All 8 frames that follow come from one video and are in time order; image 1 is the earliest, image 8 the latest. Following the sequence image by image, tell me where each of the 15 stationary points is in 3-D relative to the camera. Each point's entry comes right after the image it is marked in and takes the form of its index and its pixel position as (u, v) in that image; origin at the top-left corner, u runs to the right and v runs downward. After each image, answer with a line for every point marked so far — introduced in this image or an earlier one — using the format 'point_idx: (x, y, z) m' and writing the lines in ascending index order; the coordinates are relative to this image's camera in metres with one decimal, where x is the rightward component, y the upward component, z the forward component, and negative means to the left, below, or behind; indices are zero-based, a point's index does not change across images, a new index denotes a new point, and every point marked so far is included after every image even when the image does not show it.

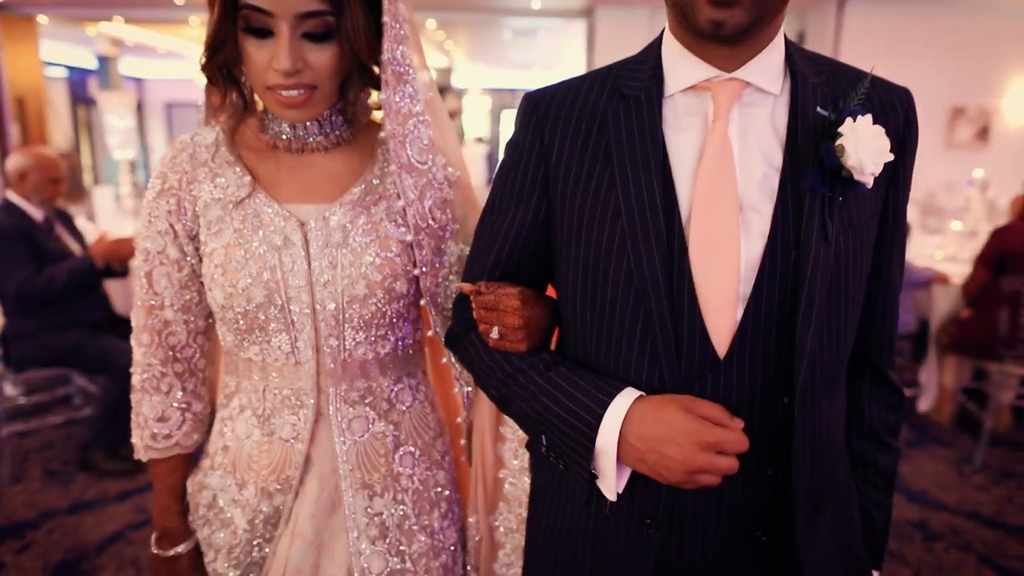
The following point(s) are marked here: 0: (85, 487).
0: (-2.0, -0.9, +3.3) m
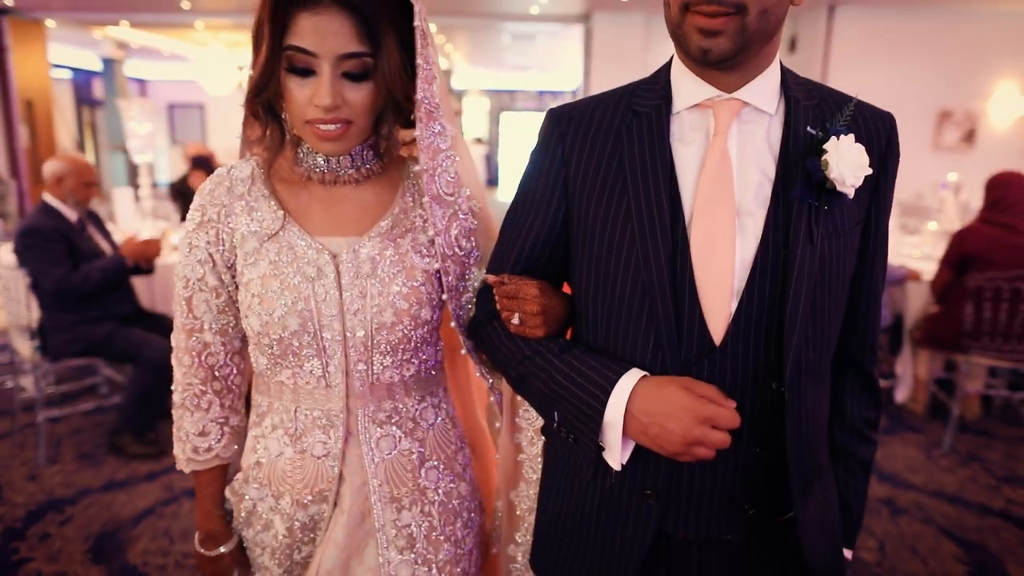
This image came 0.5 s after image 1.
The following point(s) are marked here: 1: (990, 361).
0: (-2.0, -0.9, +3.5) m
1: (+2.6, -0.4, +3.8) m
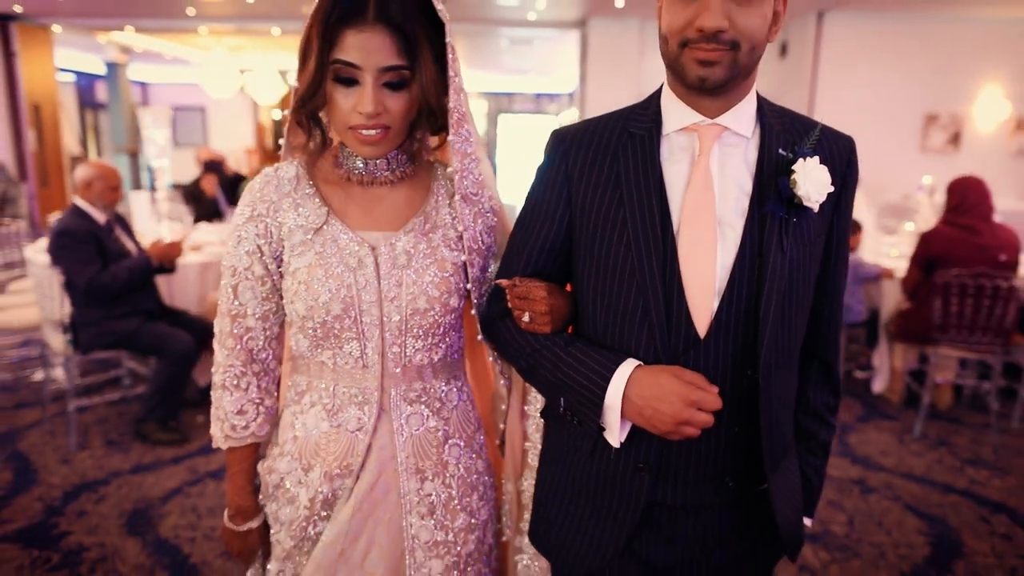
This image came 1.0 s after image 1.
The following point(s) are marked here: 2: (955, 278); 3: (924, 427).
0: (-2.0, -0.9, +3.8) m
1: (+2.6, -0.4, +4.1) m
2: (+2.5, +0.1, +4.0) m
3: (+2.5, -0.8, +4.3) m
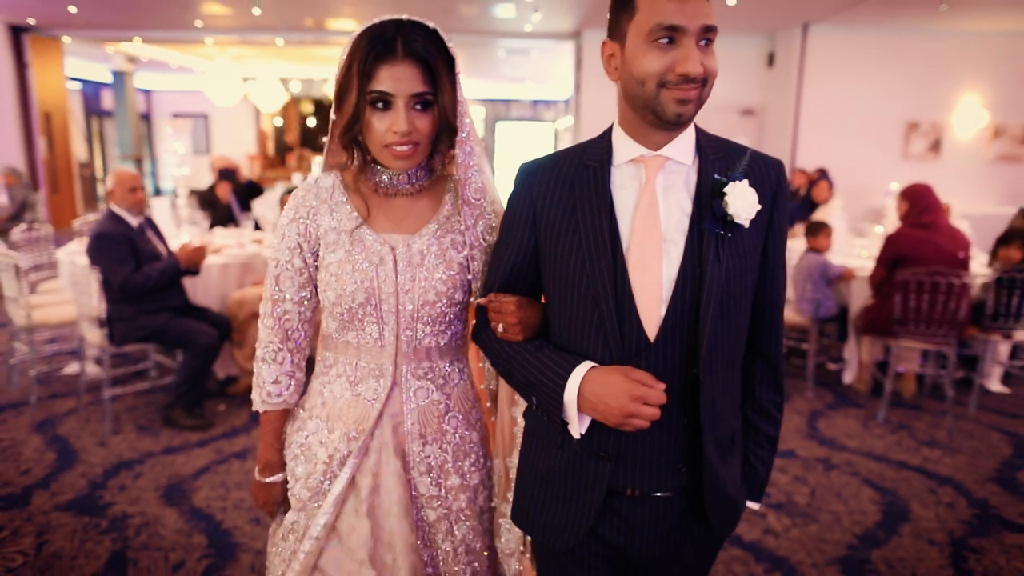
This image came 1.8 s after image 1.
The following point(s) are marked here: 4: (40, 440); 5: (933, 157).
0: (-2.0, -0.9, +4.2) m
1: (+2.6, -0.4, +4.5) m
2: (+2.5, +0.1, +4.4) m
3: (+2.5, -0.8, +4.7) m
4: (-2.7, -0.9, +4.1) m
5: (+6.5, +2.0, +10.9) m
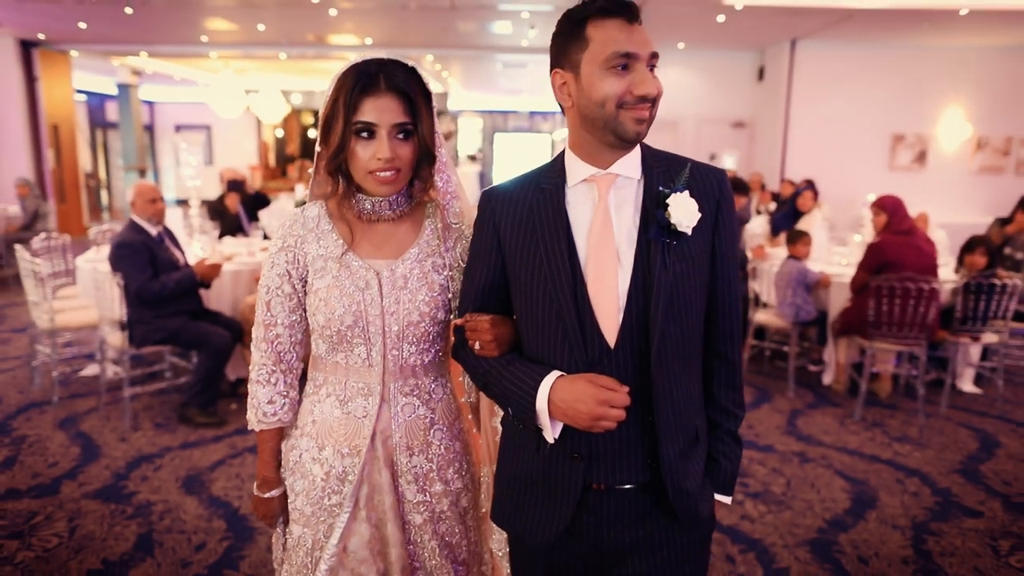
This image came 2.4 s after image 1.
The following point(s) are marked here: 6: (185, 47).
0: (-2.0, -0.9, +4.4) m
1: (+2.6, -0.4, +4.8) m
2: (+2.5, 0.0, +4.7) m
3: (+2.5, -0.9, +4.9) m
4: (-2.7, -0.9, +4.3) m
5: (+6.5, +1.9, +11.2) m
6: (-5.9, +4.3, +12.6) m
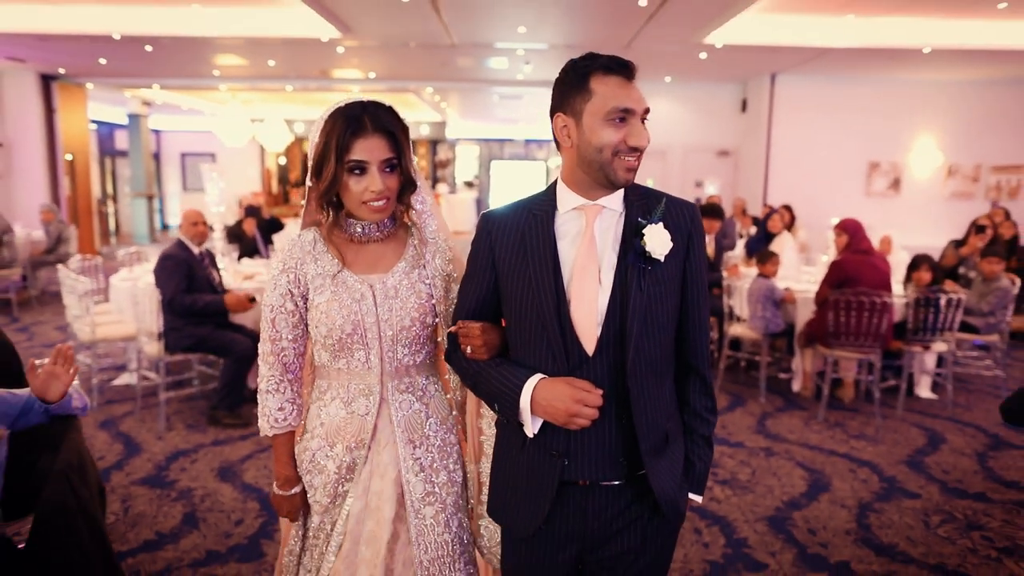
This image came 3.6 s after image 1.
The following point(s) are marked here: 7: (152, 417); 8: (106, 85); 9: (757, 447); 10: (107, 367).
0: (-2.1, -1.0, +4.9) m
1: (+2.5, -0.5, +5.3) m
2: (+2.4, -0.1, +5.2) m
3: (+2.4, -1.0, +5.4) m
4: (-2.8, -1.0, +4.8) m
5: (+6.4, +1.6, +11.8) m
6: (-5.9, +3.9, +13.2) m
7: (-2.6, -0.9, +5.1) m
8: (-7.9, +4.0, +13.7) m
9: (+1.7, -1.1, +4.8) m
10: (-3.4, -0.7, +5.9) m
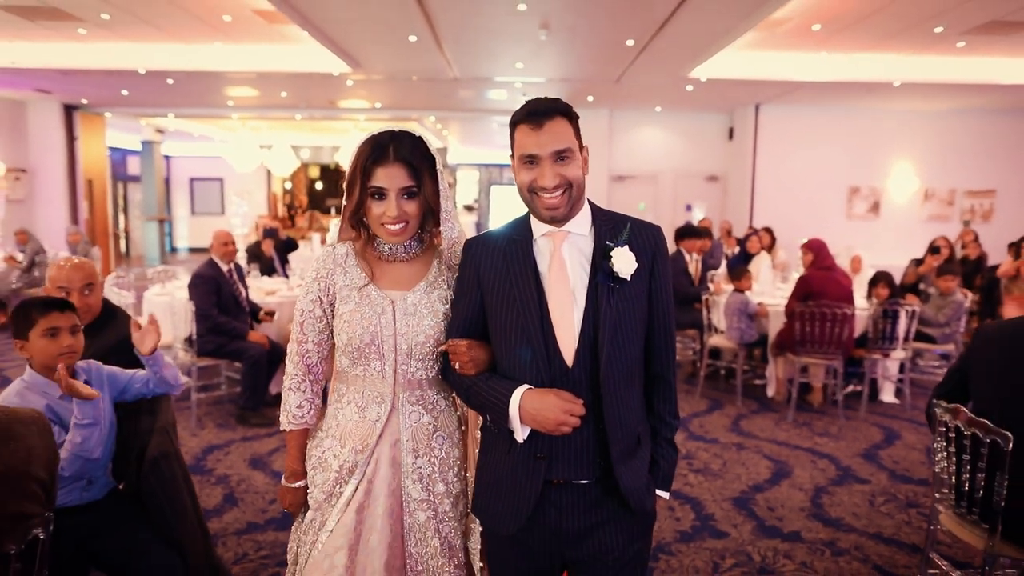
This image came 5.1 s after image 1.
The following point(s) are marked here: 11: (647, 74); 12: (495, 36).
0: (-2.1, -1.1, +5.5) m
1: (+2.5, -0.6, +5.9) m
2: (+2.4, -0.2, +5.8) m
3: (+2.4, -1.1, +6.0) m
4: (-2.8, -1.1, +5.3) m
5: (+6.4, +1.3, +12.5) m
6: (-6.0, +3.5, +13.9) m
7: (-2.6, -1.0, +5.7) m
8: (-7.9, +3.6, +14.4) m
9: (+1.6, -1.2, +5.3) m
10: (-3.4, -0.8, +6.5) m
11: (+2.0, +3.1, +10.3) m
12: (-0.2, +3.0, +8.4) m
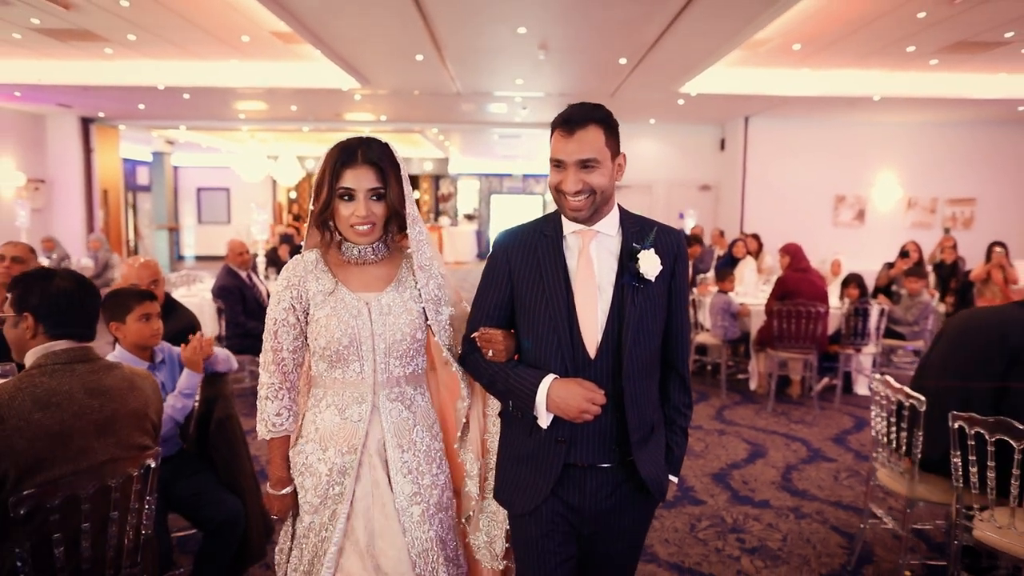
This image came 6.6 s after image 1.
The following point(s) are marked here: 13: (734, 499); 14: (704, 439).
0: (-2.1, -1.1, +6.0) m
1: (+2.5, -0.6, +6.4) m
2: (+2.4, -0.2, +6.3) m
3: (+2.4, -1.1, +6.5) m
4: (-2.8, -1.1, +5.8) m
5: (+6.4, +1.2, +13.0) m
6: (-6.0, +3.4, +14.5) m
7: (-2.6, -1.1, +6.2) m
8: (-7.9, +3.4, +15.0) m
9: (+1.7, -1.2, +5.8) m
10: (-3.4, -0.8, +7.0) m
11: (+2.0, +3.1, +10.9) m
12: (-0.2, +3.0, +9.0) m
13: (+1.4, -1.3, +4.4) m
14: (+1.5, -1.2, +5.5) m
